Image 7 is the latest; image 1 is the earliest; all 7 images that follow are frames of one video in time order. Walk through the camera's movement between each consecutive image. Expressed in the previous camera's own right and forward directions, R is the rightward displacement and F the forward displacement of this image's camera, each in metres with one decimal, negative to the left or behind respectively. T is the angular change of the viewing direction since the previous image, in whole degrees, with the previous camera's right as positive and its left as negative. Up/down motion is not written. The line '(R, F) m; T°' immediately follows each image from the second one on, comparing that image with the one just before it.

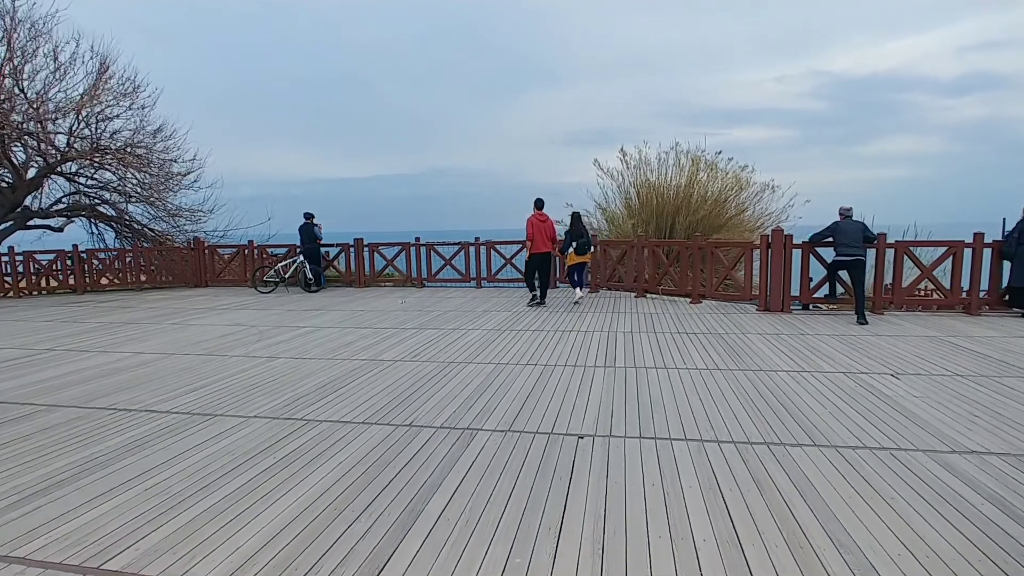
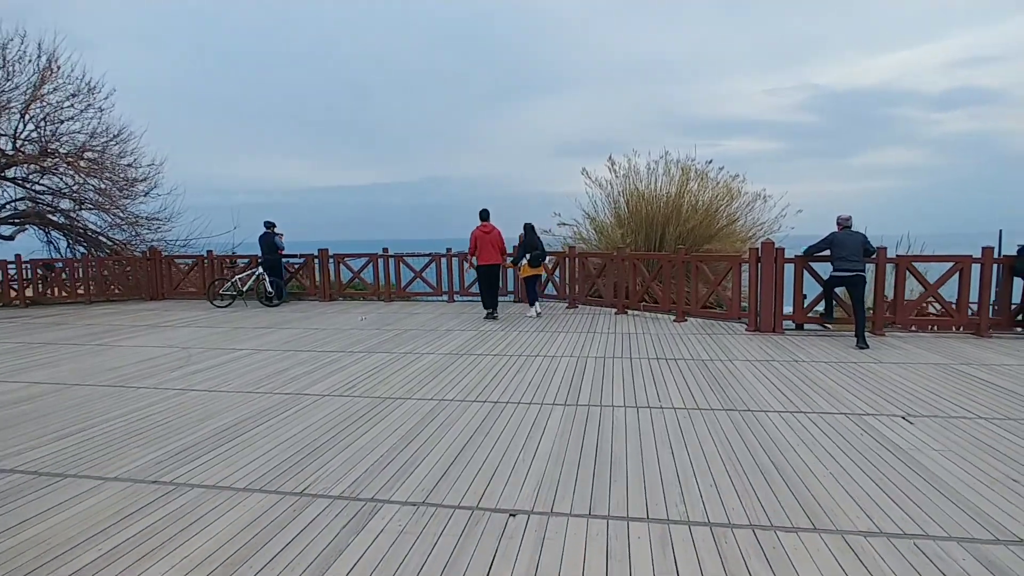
(+0.4, +0.7) m; +1°
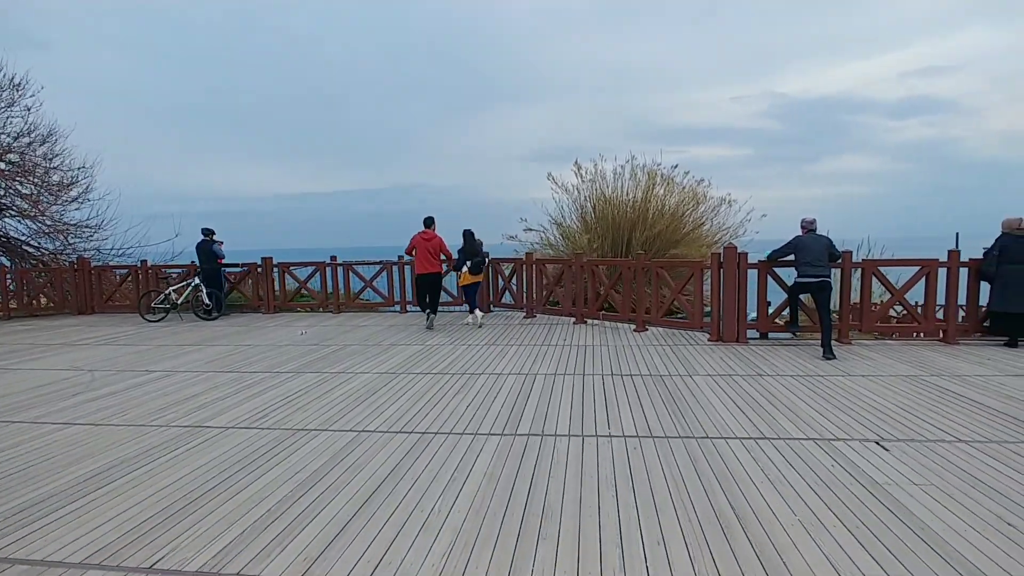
(+0.3, +0.5) m; +3°
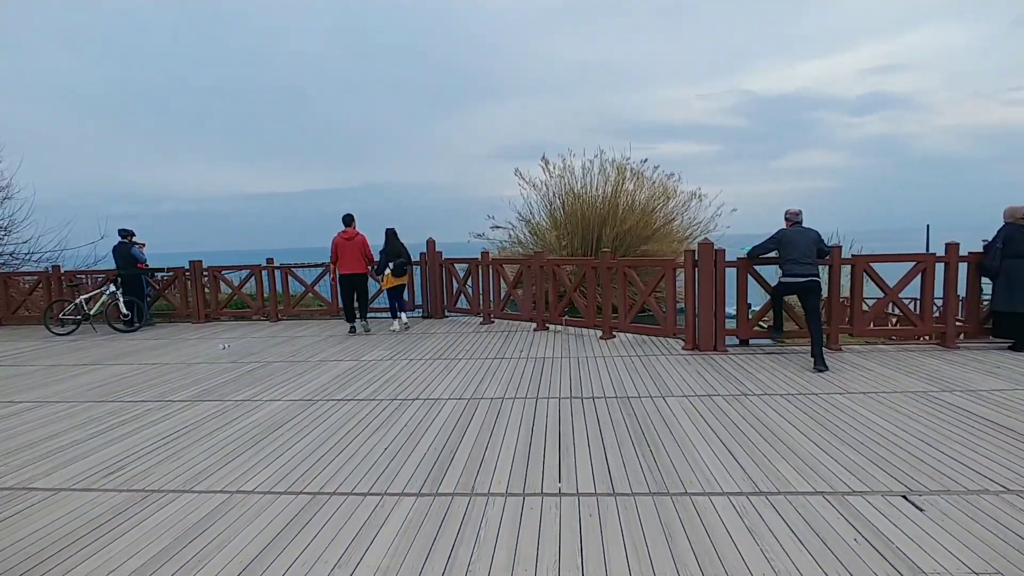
(+0.3, +0.9) m; +3°
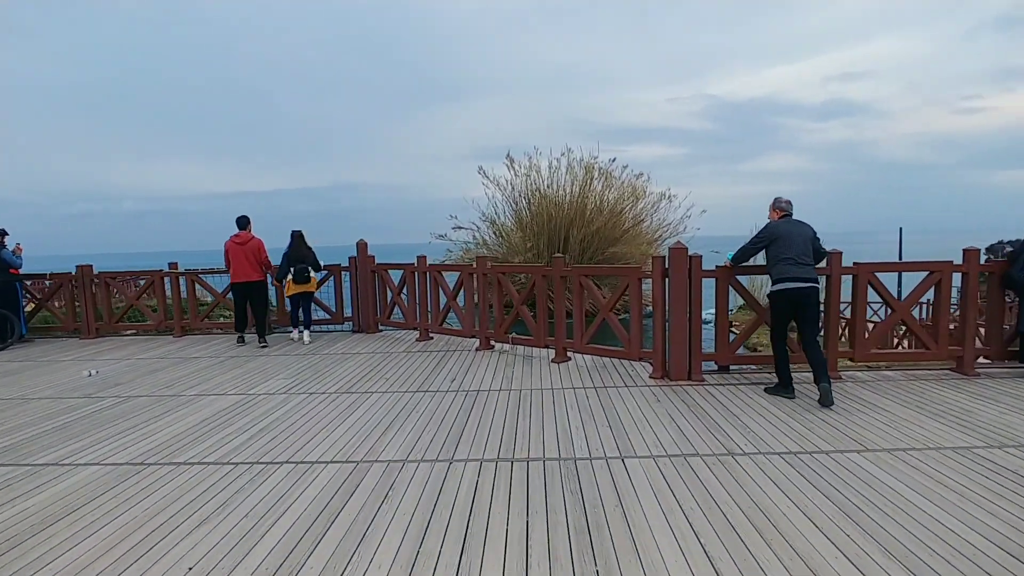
(+0.4, +1.1) m; +3°
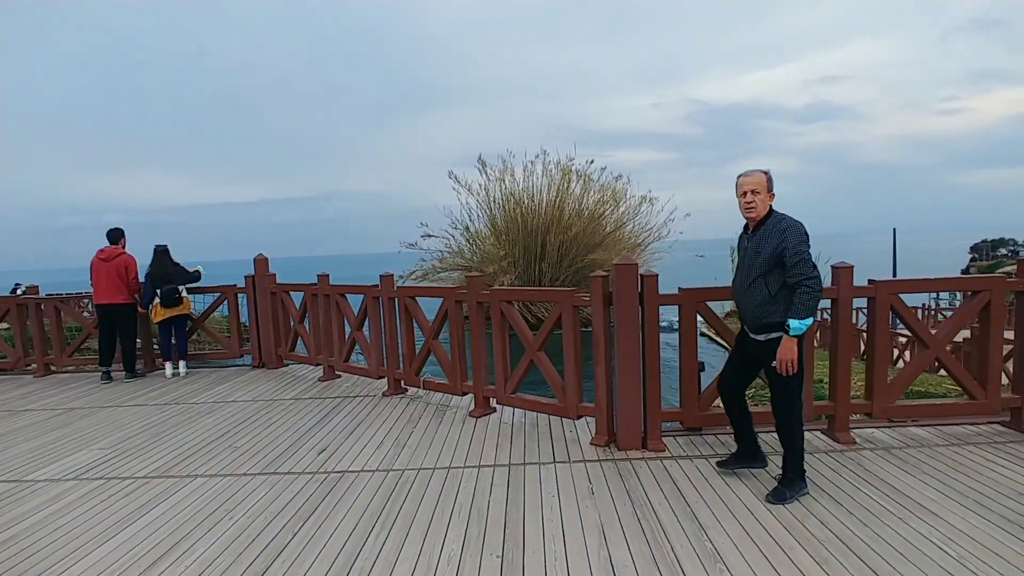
(+0.6, +1.3) m; +1°
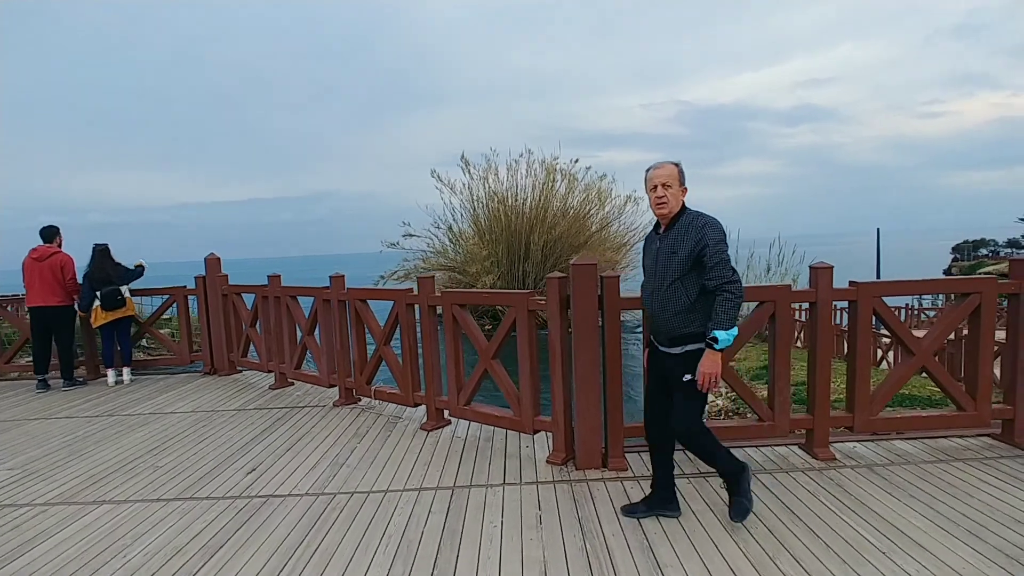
(+0.2, +0.3) m; +1°
